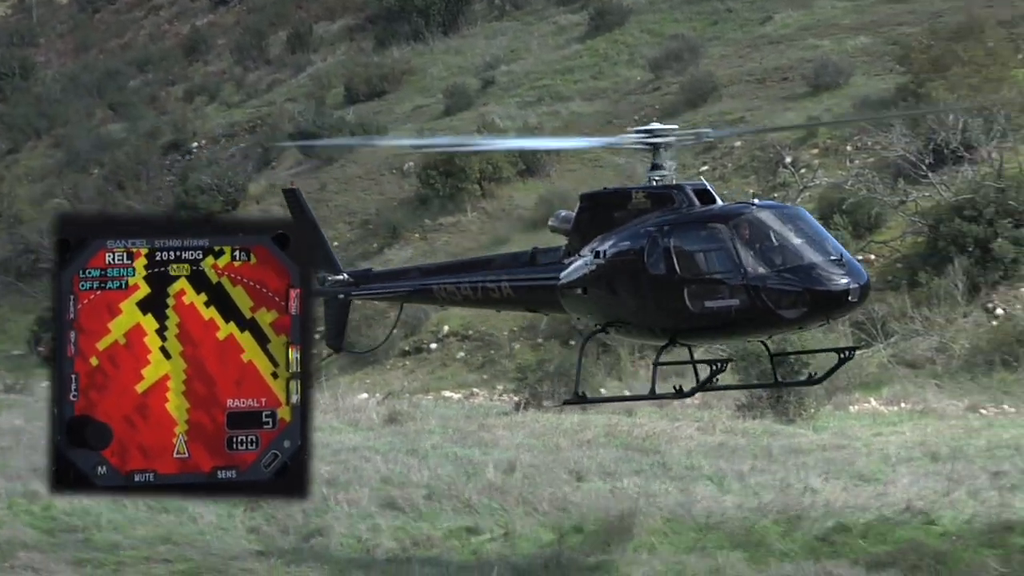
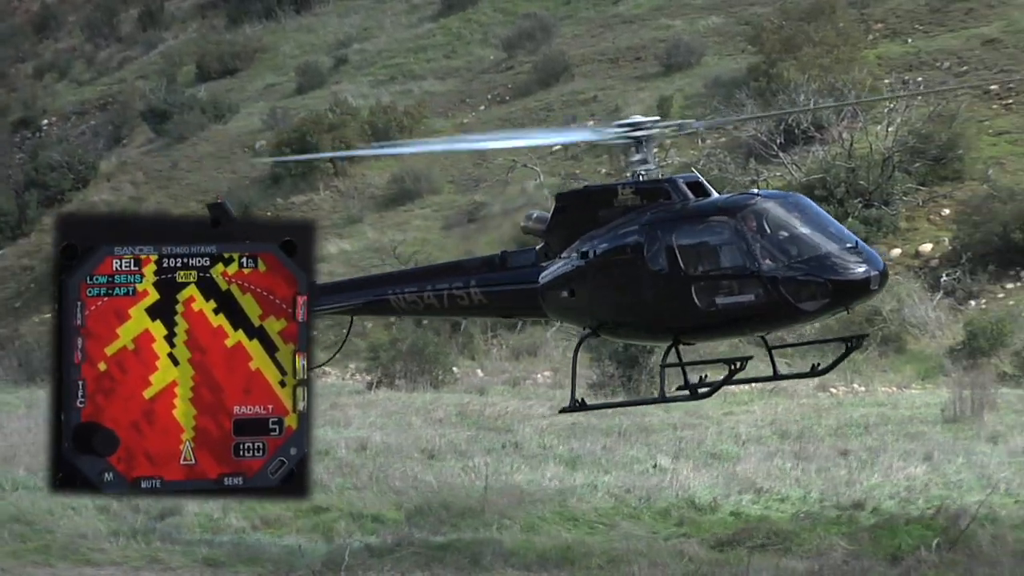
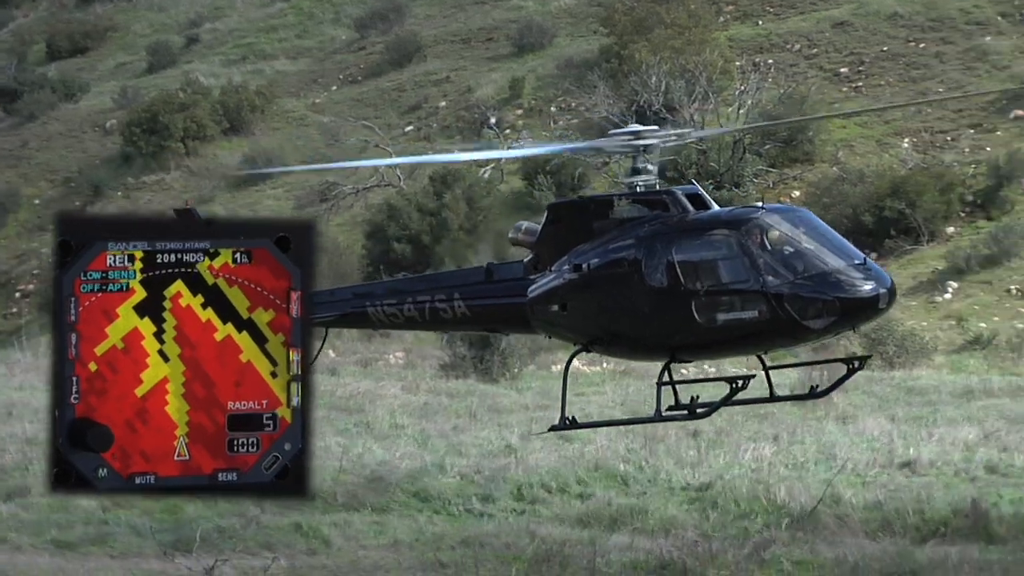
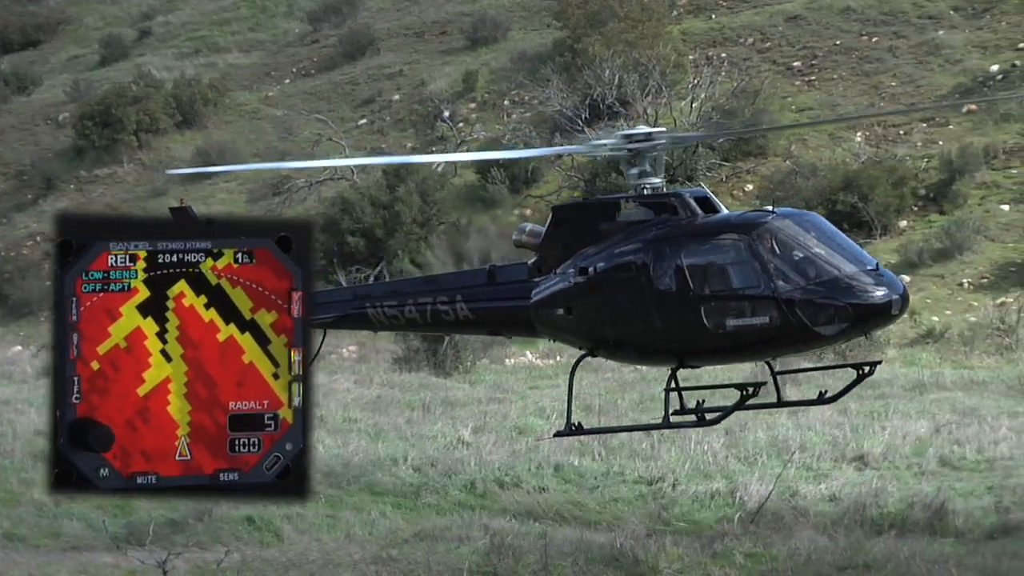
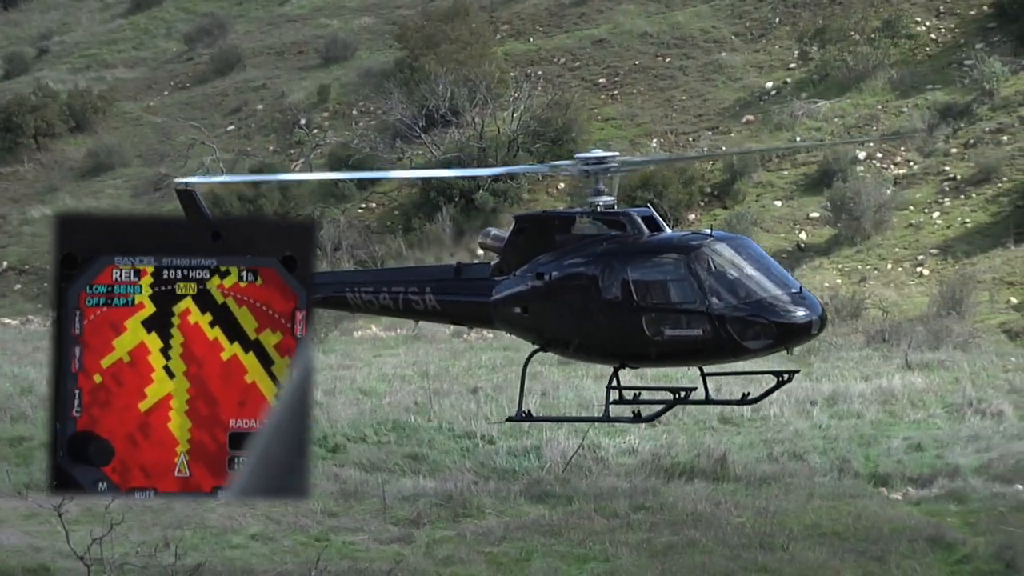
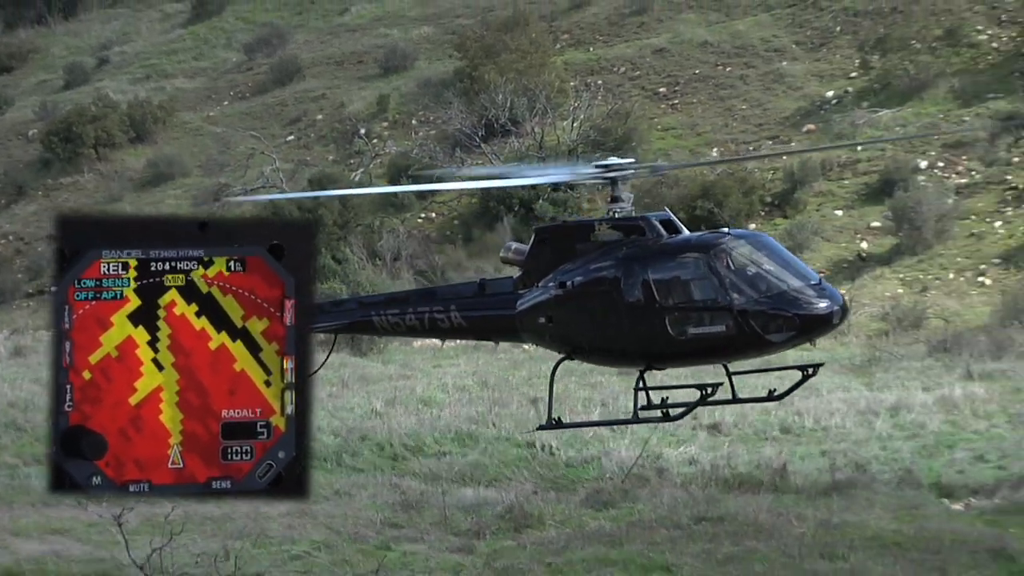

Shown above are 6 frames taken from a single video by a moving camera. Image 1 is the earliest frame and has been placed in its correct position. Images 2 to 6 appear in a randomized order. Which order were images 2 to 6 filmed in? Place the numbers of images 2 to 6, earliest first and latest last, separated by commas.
2, 3, 4, 6, 5
